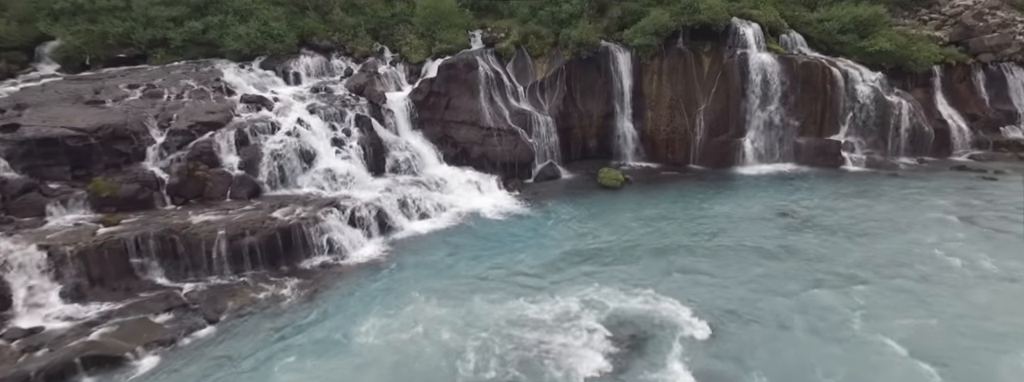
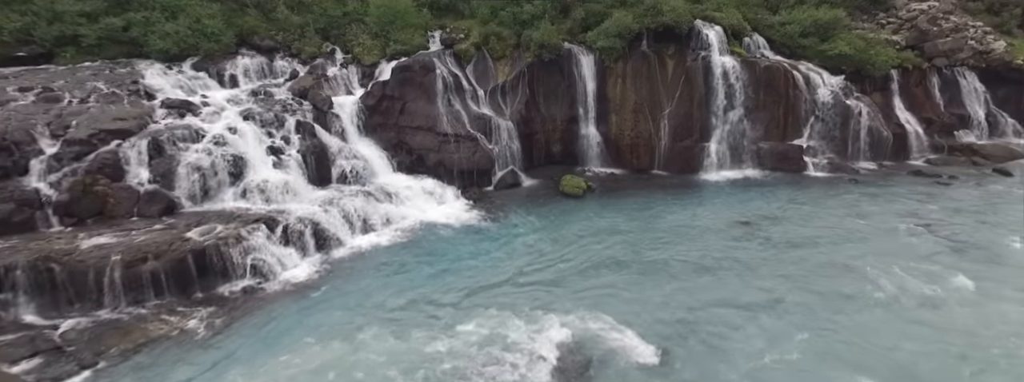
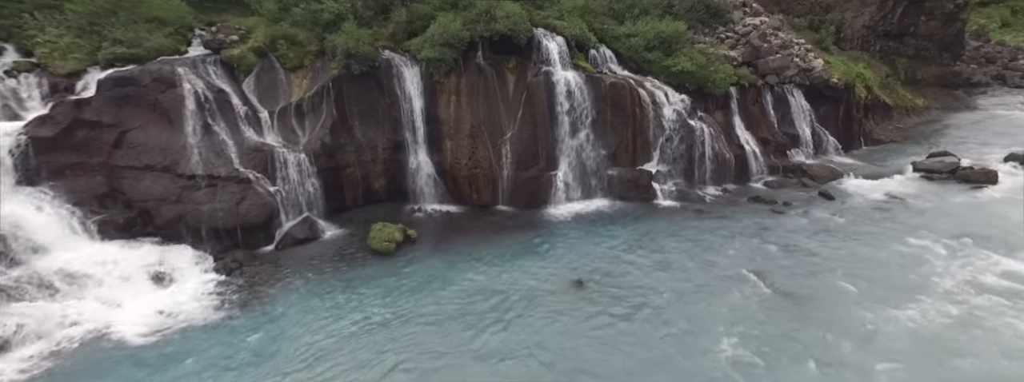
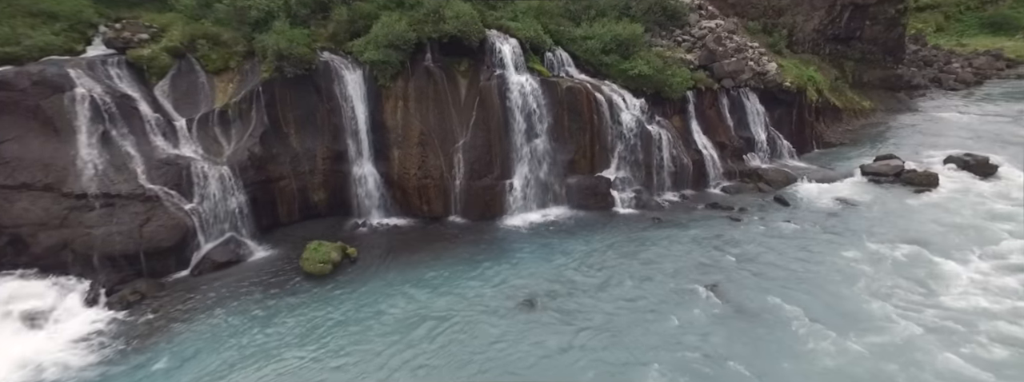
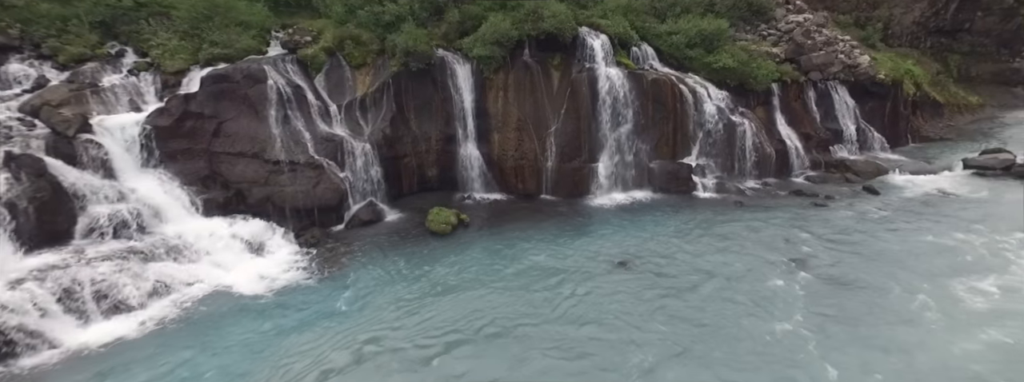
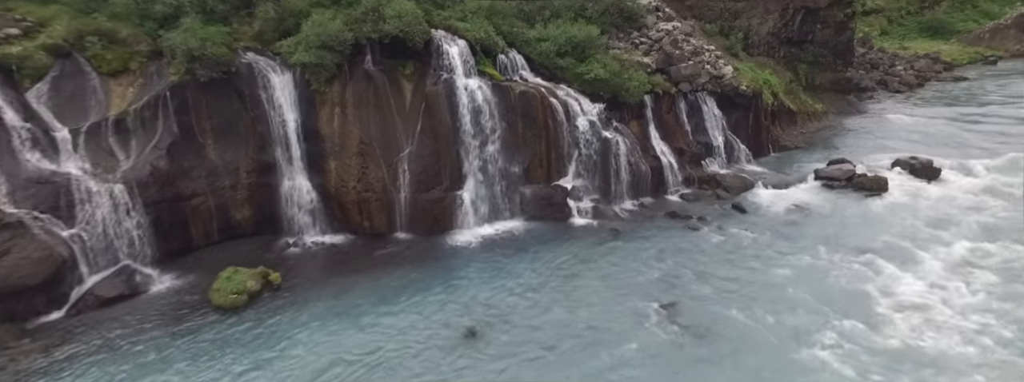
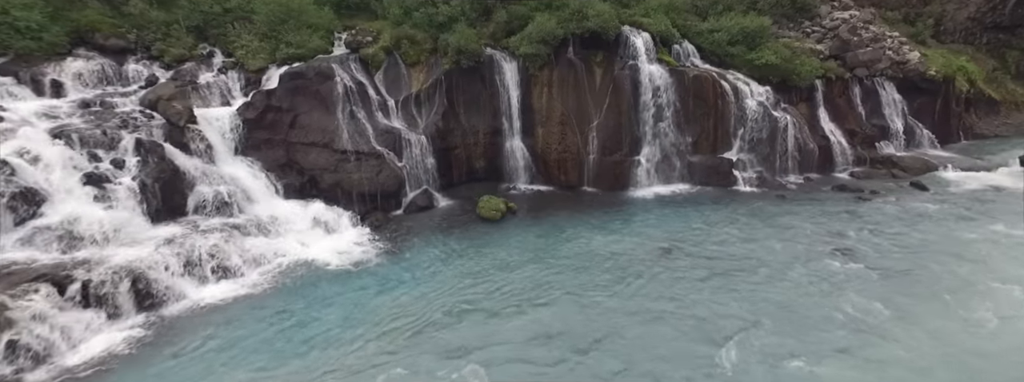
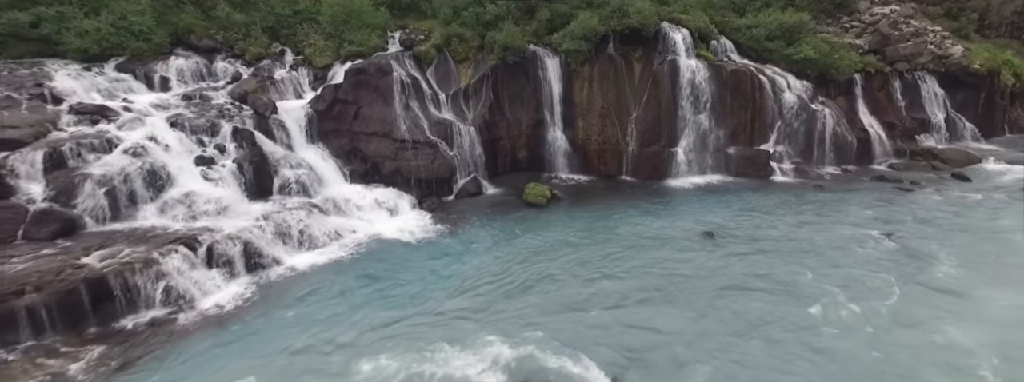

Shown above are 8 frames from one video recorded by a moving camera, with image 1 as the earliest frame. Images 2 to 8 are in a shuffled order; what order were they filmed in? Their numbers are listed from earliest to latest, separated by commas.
2, 8, 7, 5, 3, 4, 6
